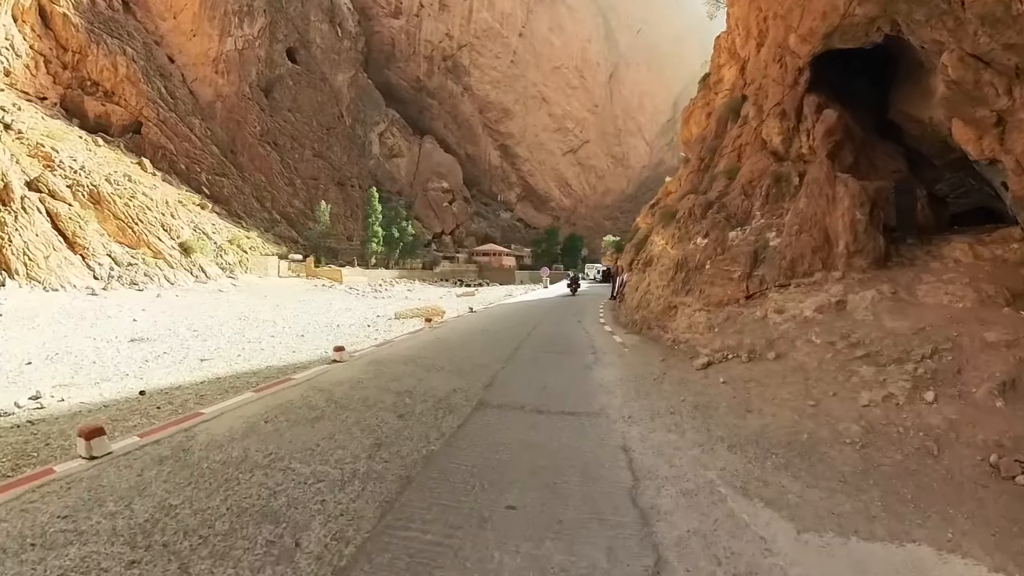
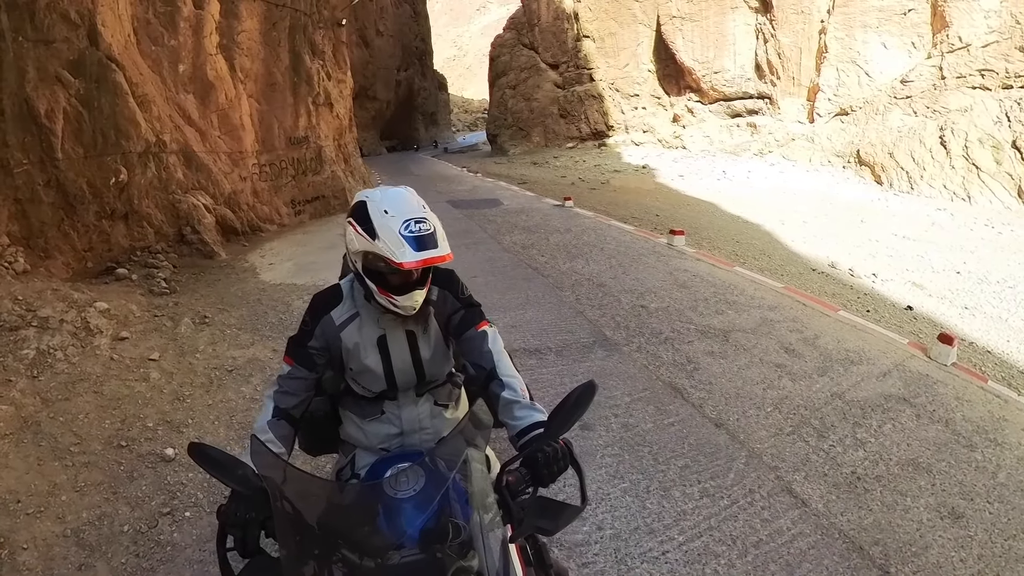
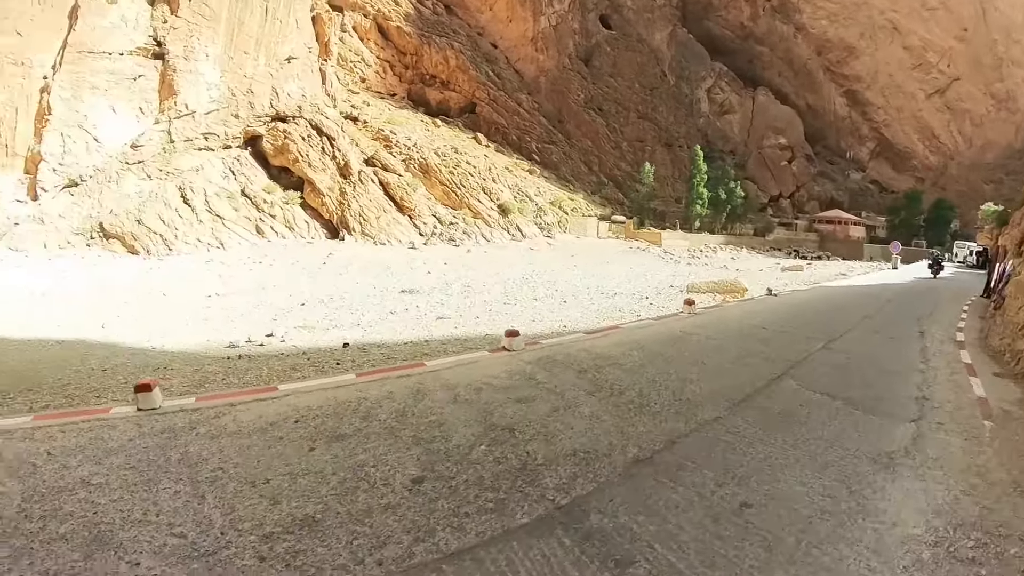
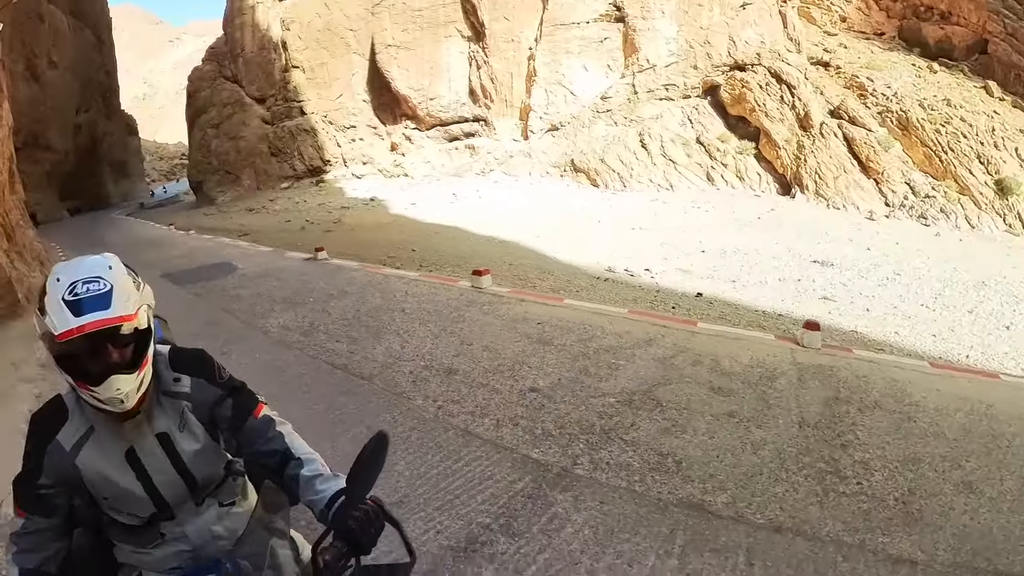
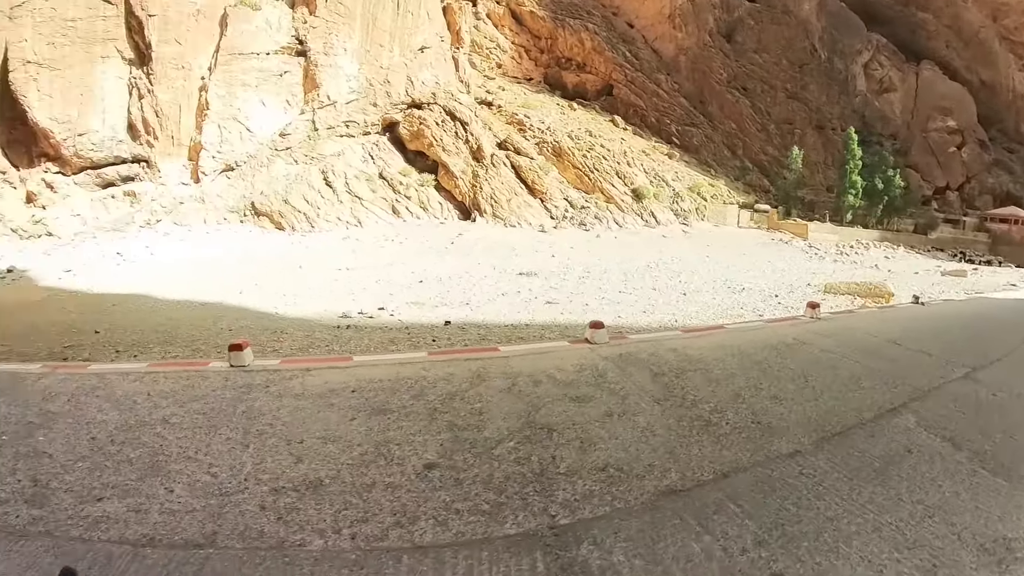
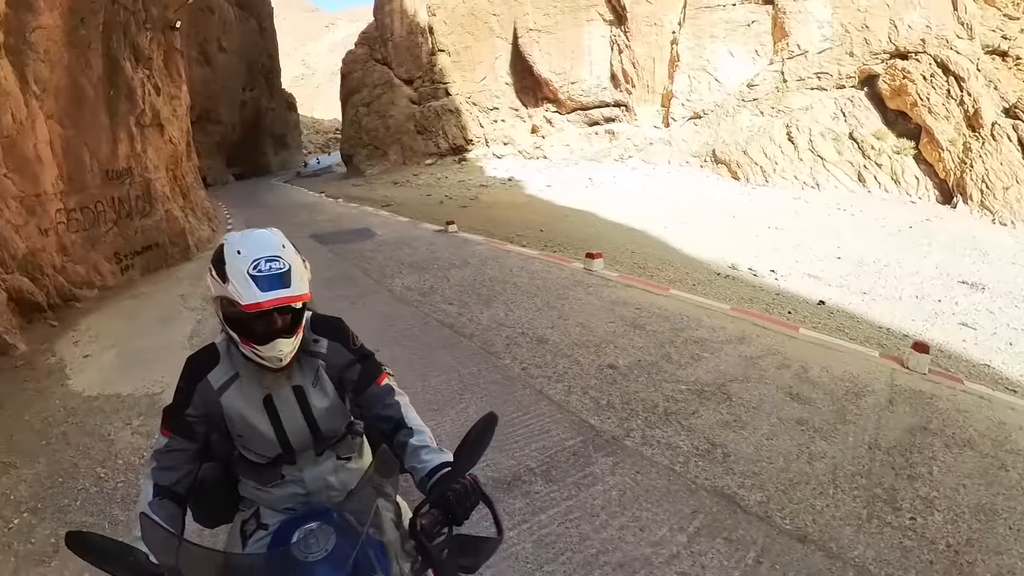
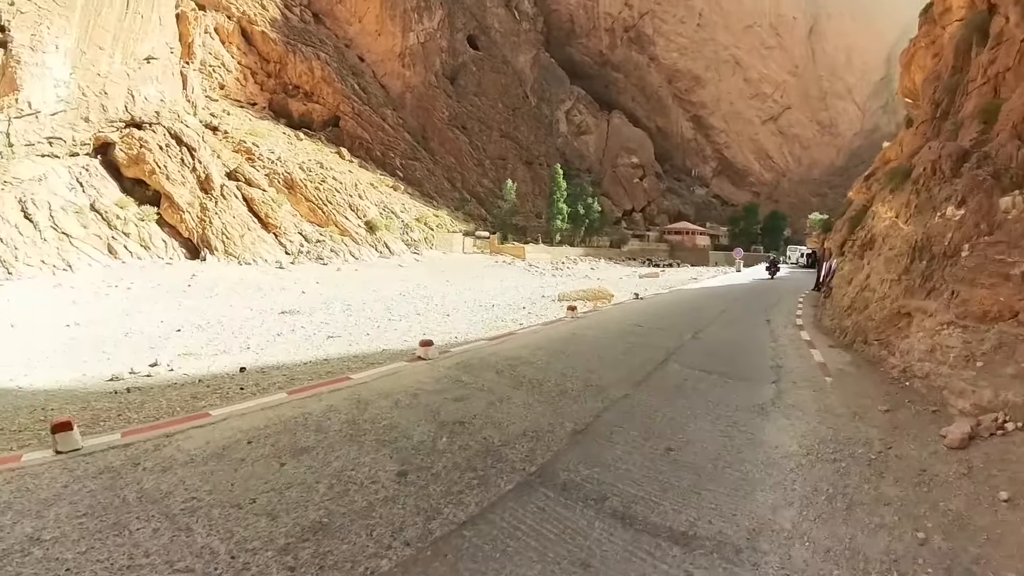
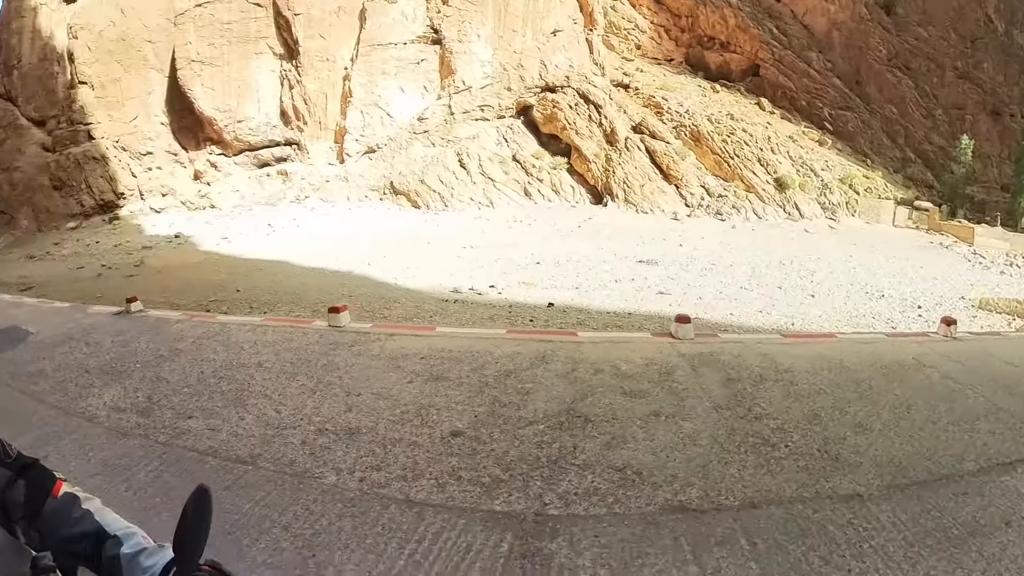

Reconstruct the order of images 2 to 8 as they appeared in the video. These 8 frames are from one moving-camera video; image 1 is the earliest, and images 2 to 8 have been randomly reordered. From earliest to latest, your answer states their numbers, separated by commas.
7, 3, 5, 8, 4, 6, 2
